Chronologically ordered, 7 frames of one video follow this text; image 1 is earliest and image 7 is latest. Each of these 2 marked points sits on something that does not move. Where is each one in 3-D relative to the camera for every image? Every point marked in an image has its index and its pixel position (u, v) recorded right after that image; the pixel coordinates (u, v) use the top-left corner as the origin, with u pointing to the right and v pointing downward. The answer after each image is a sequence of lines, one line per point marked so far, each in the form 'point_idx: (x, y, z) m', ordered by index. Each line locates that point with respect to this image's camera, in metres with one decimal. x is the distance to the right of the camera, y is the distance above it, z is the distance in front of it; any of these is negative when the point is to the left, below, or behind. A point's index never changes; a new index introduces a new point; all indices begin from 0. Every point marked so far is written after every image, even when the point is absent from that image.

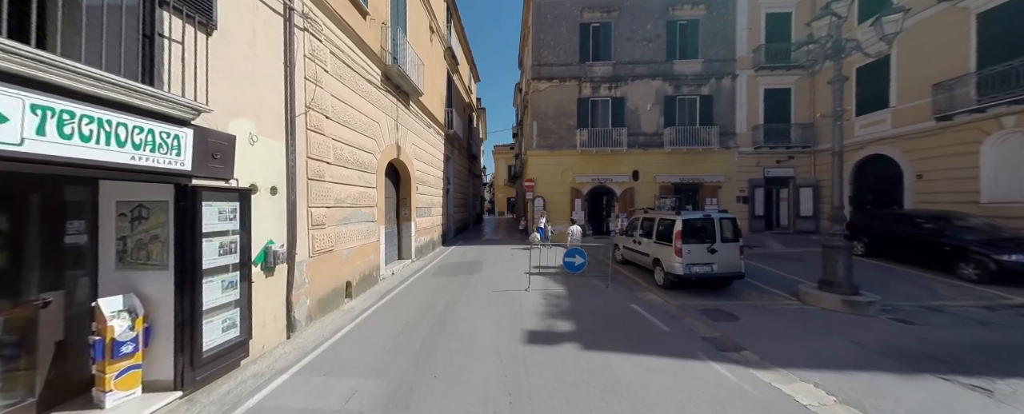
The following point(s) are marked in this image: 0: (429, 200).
0: (-3.3, +0.3, +11.8) m
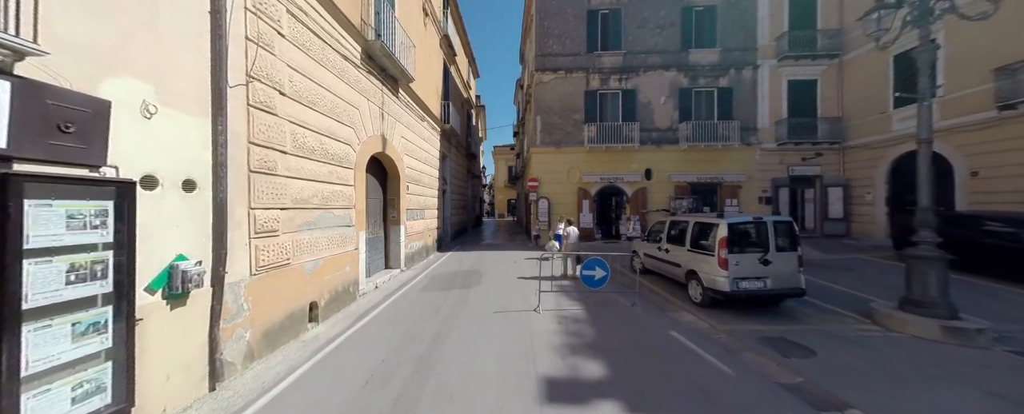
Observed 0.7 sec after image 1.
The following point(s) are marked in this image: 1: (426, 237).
0: (-3.2, +0.3, +10.5) m
1: (-3.2, -1.2, +10.9) m
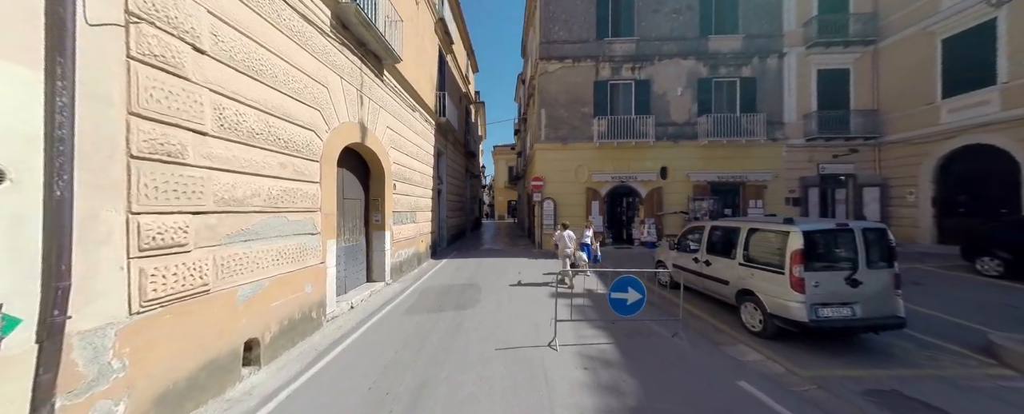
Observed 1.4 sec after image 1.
0: (-3.1, +0.2, +9.2) m
1: (-3.1, -1.2, +9.6) m
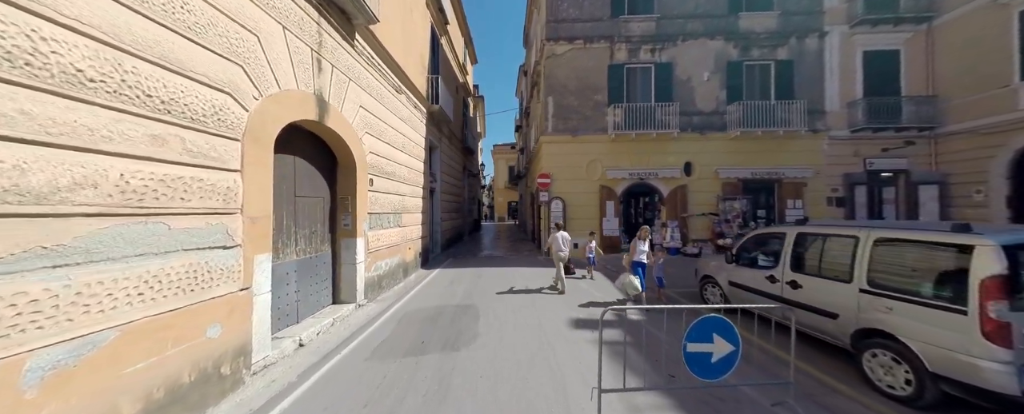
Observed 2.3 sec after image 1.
0: (-3.0, +0.2, +7.6) m
1: (-2.9, -1.2, +8.0) m
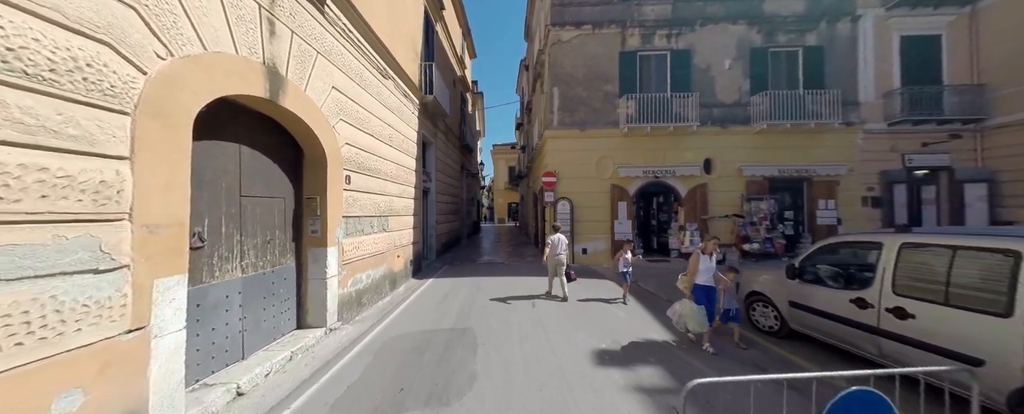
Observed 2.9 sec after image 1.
0: (-2.9, +0.1, +6.6) m
1: (-2.9, -1.3, +6.9) m
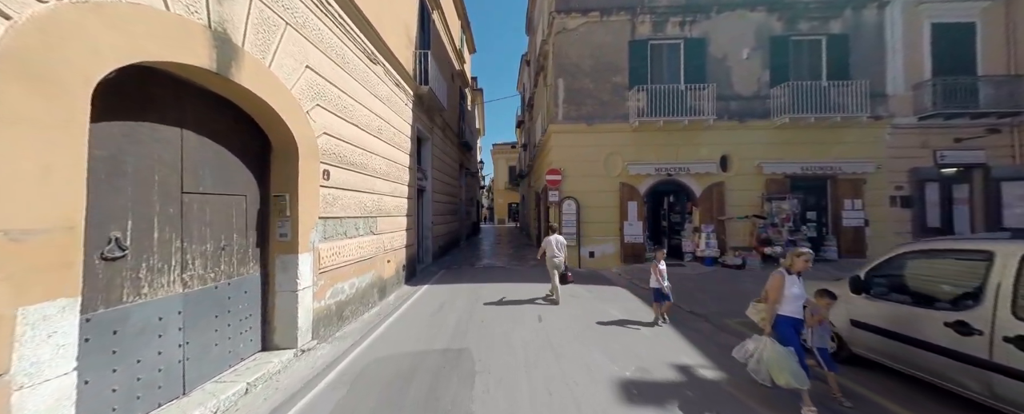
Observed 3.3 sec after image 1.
0: (-2.9, +0.1, +5.9) m
1: (-2.8, -1.3, +6.2) m
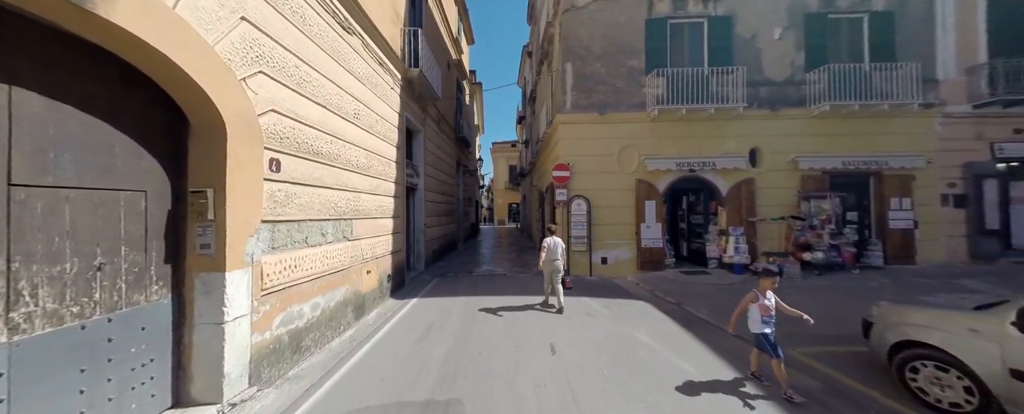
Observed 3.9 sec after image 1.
0: (-2.8, +0.1, +4.8) m
1: (-2.7, -1.3, +5.2) m
